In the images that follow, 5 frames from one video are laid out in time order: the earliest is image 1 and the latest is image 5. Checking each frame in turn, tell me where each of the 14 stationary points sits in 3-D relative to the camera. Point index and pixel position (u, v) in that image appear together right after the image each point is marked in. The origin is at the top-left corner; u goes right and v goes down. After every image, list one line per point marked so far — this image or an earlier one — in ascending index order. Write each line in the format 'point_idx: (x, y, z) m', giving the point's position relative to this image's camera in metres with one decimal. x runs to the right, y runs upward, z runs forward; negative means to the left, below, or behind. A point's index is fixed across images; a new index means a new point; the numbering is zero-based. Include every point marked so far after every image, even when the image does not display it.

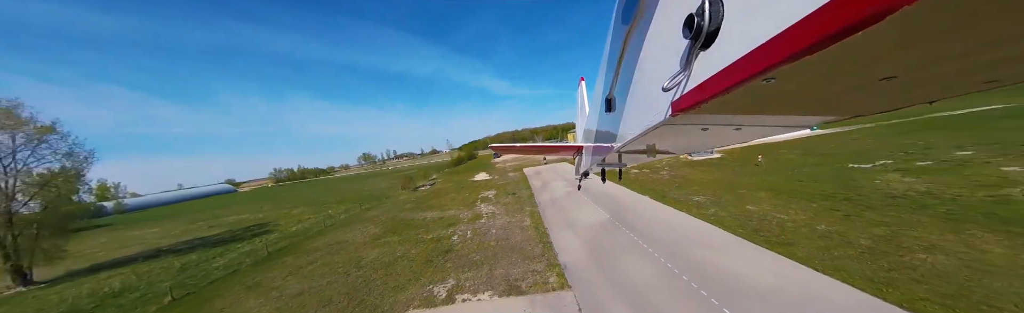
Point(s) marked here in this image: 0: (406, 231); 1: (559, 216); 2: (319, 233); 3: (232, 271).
0: (-1.9, -1.3, +4.7) m
1: (+0.8, -1.0, +4.3) m
2: (-4.2, -1.6, +5.1) m
3: (-4.4, -1.8, +3.8) m
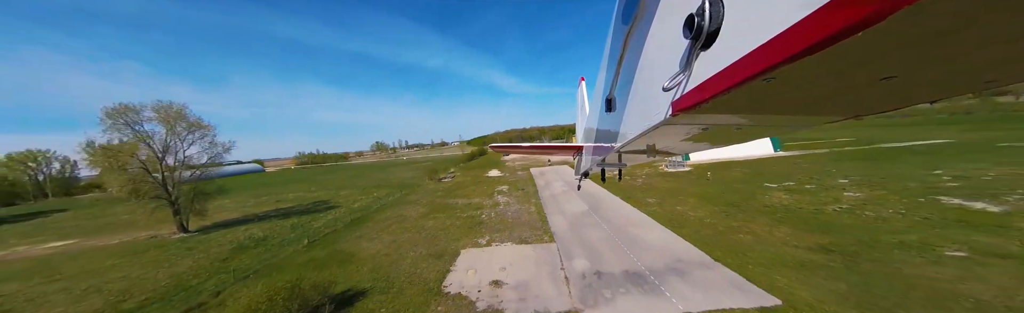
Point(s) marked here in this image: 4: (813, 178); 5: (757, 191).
0: (-1.6, -1.4, +6.5) m
1: (+1.0, -1.2, +6.0) m
2: (-4.0, -1.5, +7.0) m
3: (-4.2, -1.7, +5.7) m
4: (+7.1, -0.6, +5.8) m
5: (+5.6, -0.6, +5.4) m
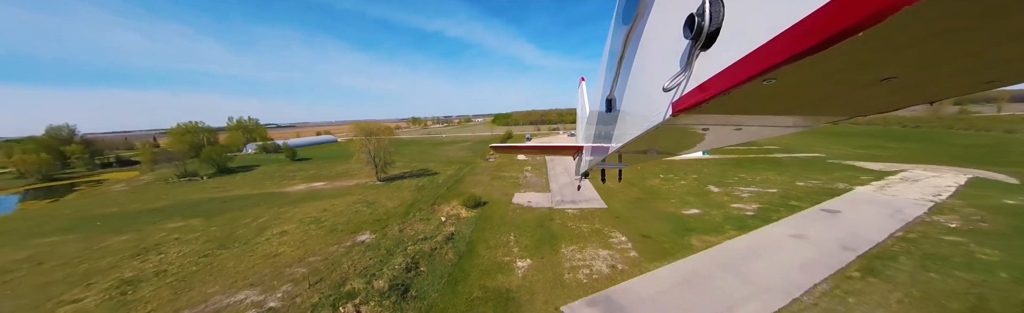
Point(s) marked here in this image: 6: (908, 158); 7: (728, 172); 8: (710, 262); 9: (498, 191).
0: (-0.5, -1.1, +13.0) m
1: (+2.1, -1.2, +12.3) m
2: (-2.8, -1.1, +13.6) m
3: (-3.1, -1.4, +12.4) m
4: (+8.2, -0.9, +11.6) m
5: (+6.6, -0.9, +11.4) m
6: (+22.0, -0.2, +13.5) m
7: (+10.5, -0.7, +11.7) m
8: (+4.5, -2.4, +5.5) m
9: (-0.6, -1.6, +10.8) m
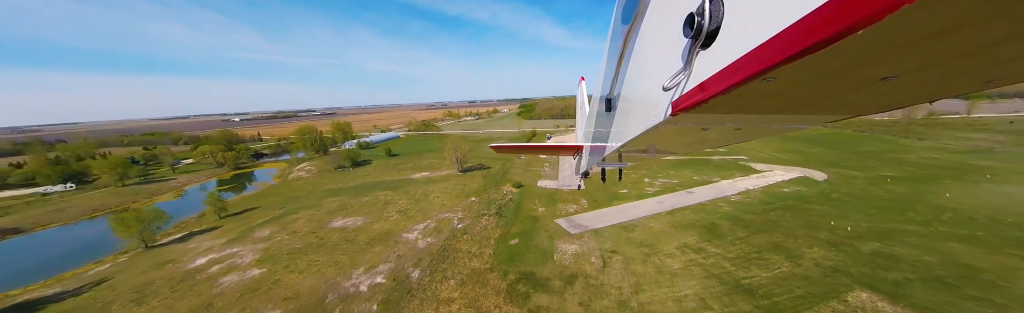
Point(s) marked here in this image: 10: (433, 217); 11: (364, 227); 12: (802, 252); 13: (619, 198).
0: (+1.8, -1.3, +22.3) m
1: (+4.3, -1.4, +21.3) m
2: (-0.4, -1.3, +23.1) m
3: (-0.9, -1.6, +21.9) m
4: (+10.3, -1.2, +20.0) m
5: (+8.7, -1.3, +19.9) m
6: (+24.2, -0.5, +20.5) m
7: (+12.6, -1.1, +19.8) m
8: (+6.0, -3.2, +14.4) m
9: (+1.5, -1.9, +20.1) m
10: (-5.0, -3.7, +15.1) m
11: (-8.8, -4.2, +14.3) m
12: (+12.5, -4.1, +10.3) m
13: (+7.1, -2.6, +16.2) m
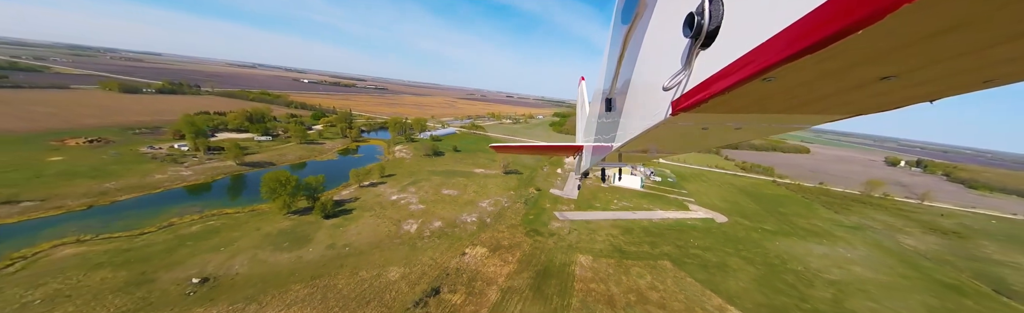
0: (+5.5, -3.8, +35.7) m
1: (+7.8, -4.3, +34.5) m
2: (+3.4, -3.3, +36.8) m
3: (+2.7, -3.6, +35.7) m
4: (+13.6, -5.2, +32.5) m
5: (+12.0, -4.9, +32.6) m
6: (+27.3, -6.8, +31.5) m
7: (+15.8, -5.4, +32.1) m
8: (+8.4, -6.4, +27.5) m
9: (+4.8, -4.3, +33.7) m
10: (-2.4, -5.0, +29.4) m
11: (-6.3, -4.9, +29.1) m
12: (+14.0, -8.5, +22.7) m
13: (+9.7, -6.0, +29.1) m
